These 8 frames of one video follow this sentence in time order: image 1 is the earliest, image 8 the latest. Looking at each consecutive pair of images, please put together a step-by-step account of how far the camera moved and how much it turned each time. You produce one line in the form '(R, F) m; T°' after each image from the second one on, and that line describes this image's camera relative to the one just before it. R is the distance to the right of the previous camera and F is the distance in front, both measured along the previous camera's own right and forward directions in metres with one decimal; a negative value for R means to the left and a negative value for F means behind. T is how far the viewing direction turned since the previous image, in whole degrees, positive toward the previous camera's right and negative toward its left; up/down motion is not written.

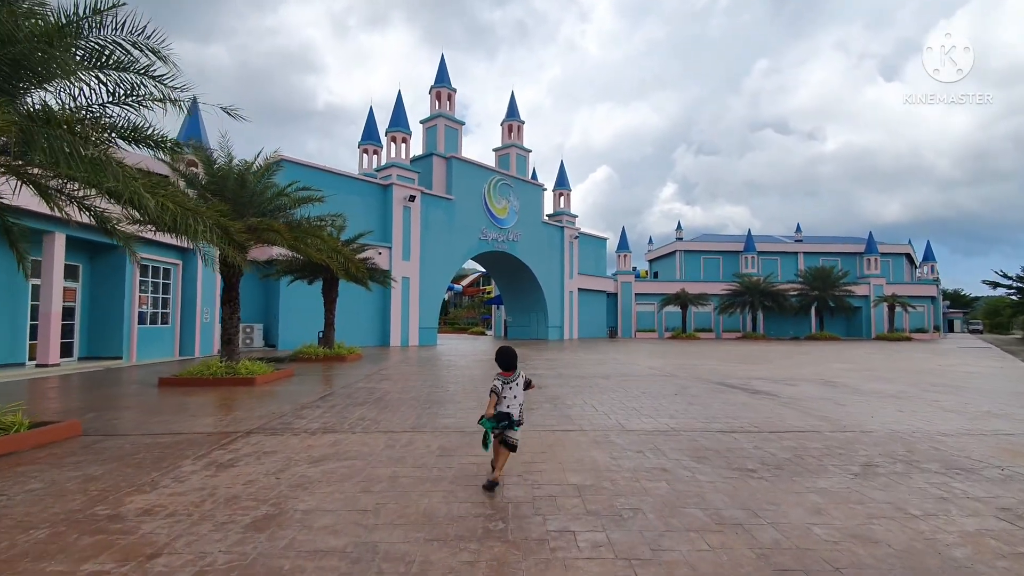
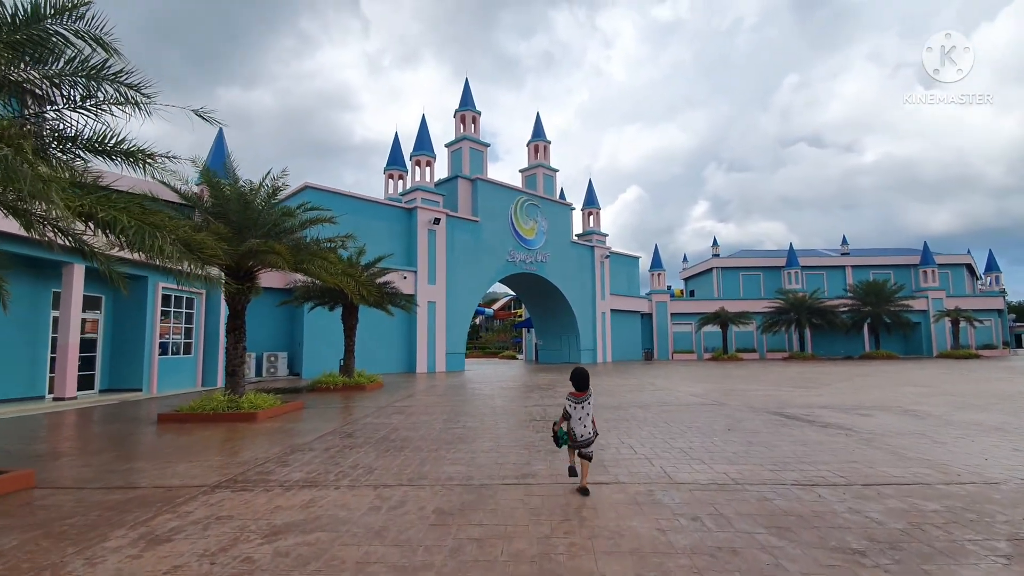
(+0.2, +1.1) m; -4°
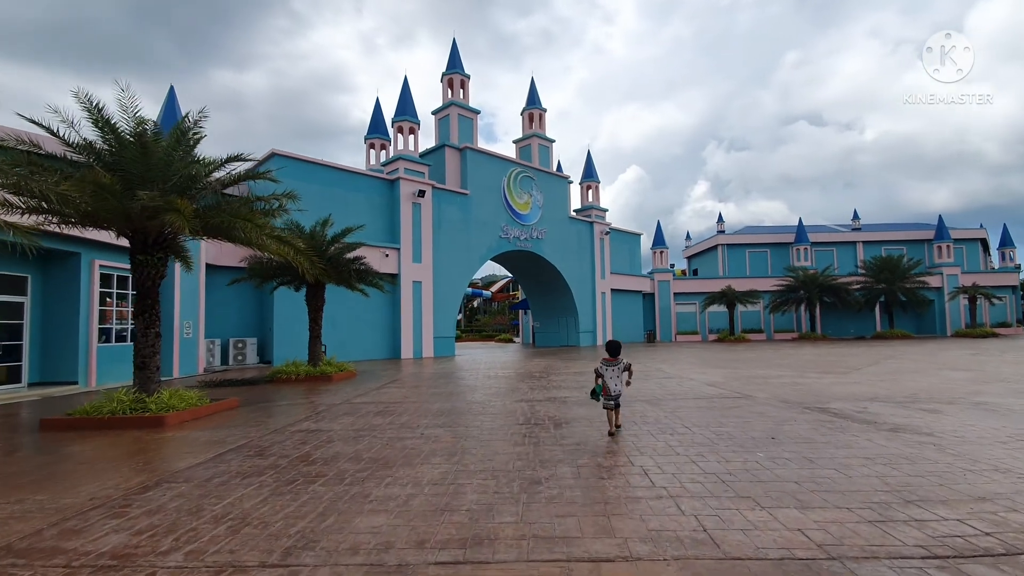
(+0.4, +2.0) m; 0°
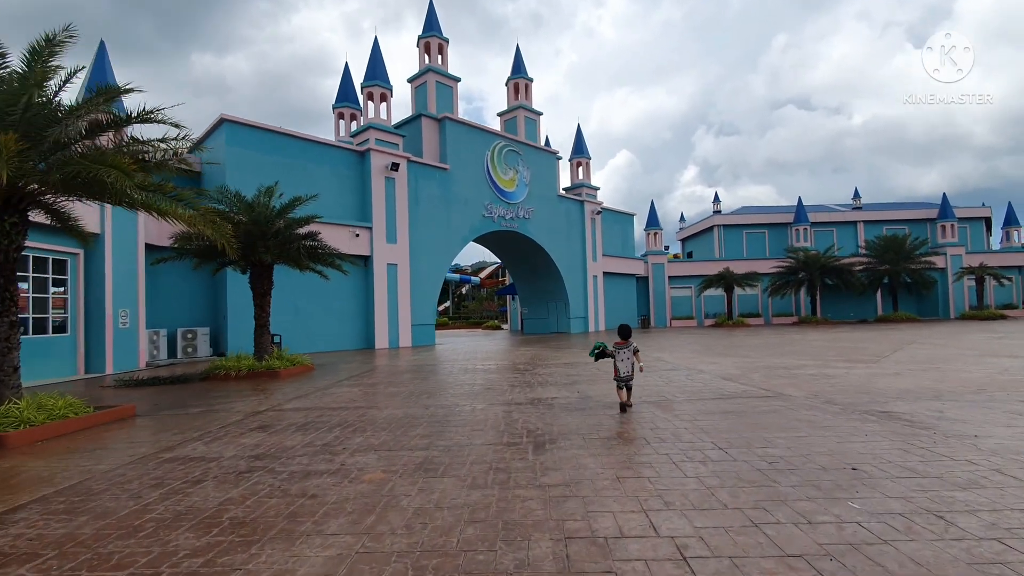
(+0.3, +2.0) m; +1°
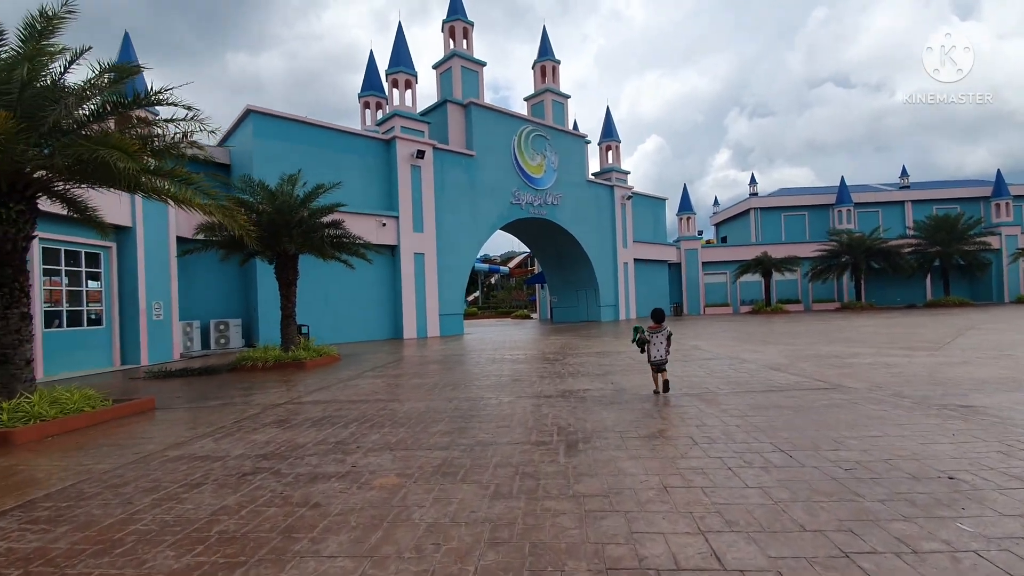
(0.0, +0.5) m; -3°
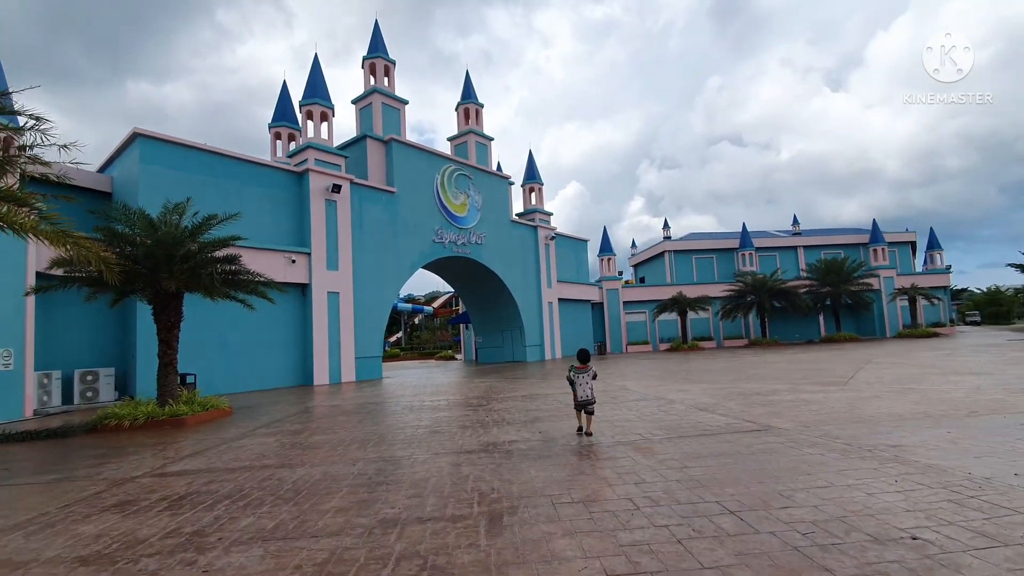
(+0.1, +0.6) m; +8°
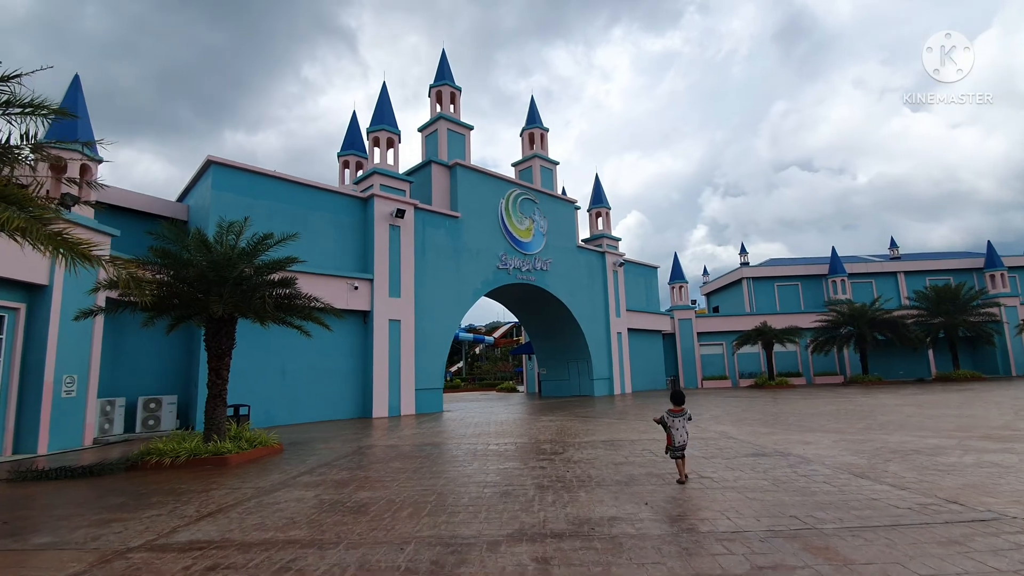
(-0.4, +1.5) m; -7°
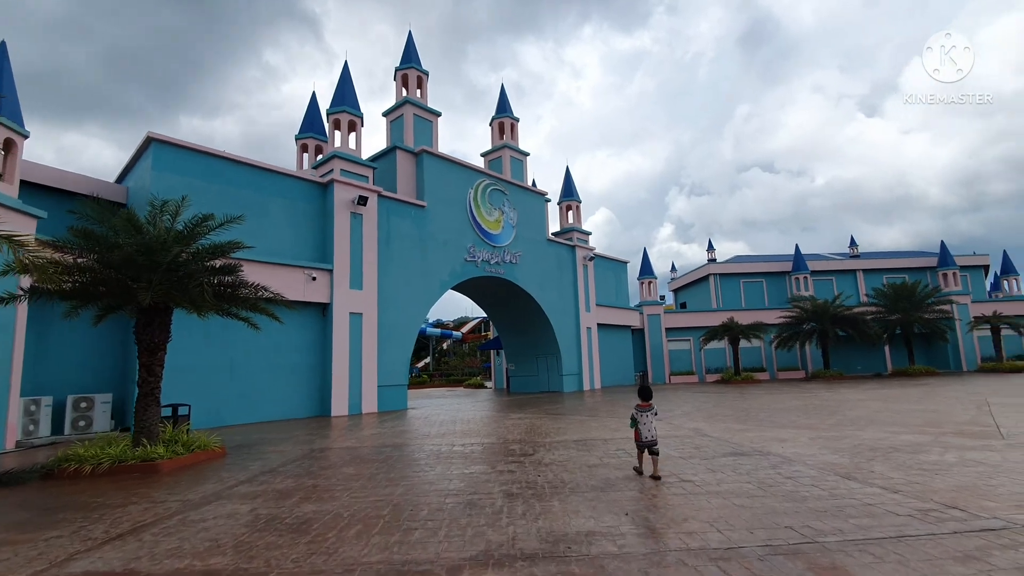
(0.0, +0.6) m; +3°
